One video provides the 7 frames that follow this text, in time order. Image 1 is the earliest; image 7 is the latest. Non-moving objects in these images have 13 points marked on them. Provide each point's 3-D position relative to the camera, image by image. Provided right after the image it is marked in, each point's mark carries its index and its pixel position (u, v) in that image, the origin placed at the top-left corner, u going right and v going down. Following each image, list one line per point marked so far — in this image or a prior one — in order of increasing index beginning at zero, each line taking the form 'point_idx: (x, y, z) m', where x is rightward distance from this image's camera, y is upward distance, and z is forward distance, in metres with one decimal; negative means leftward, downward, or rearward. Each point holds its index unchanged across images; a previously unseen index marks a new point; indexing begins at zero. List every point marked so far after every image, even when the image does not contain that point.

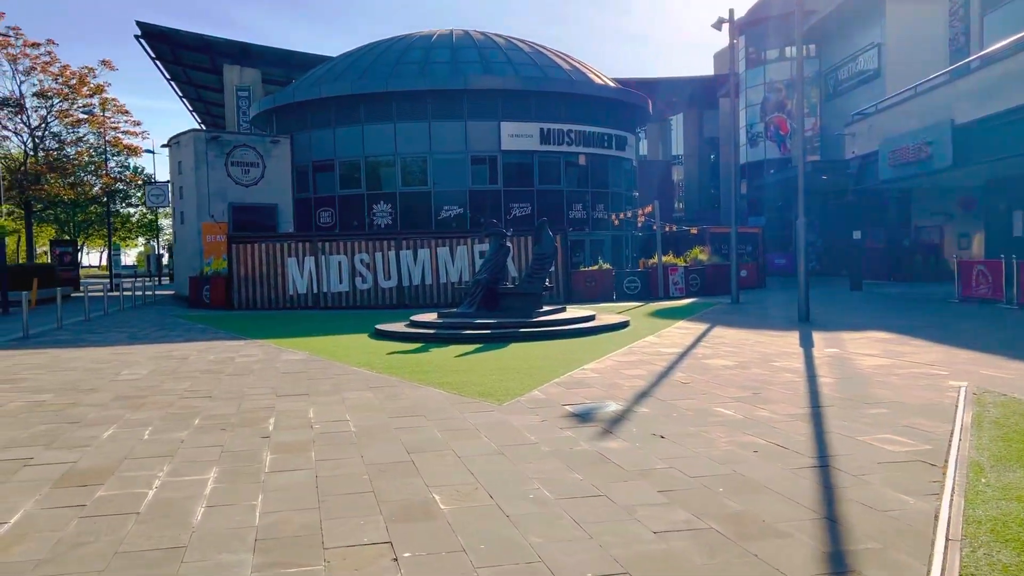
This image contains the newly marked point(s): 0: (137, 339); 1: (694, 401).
0: (-7.8, -1.1, +17.1) m
1: (+2.0, -1.2, +8.9) m
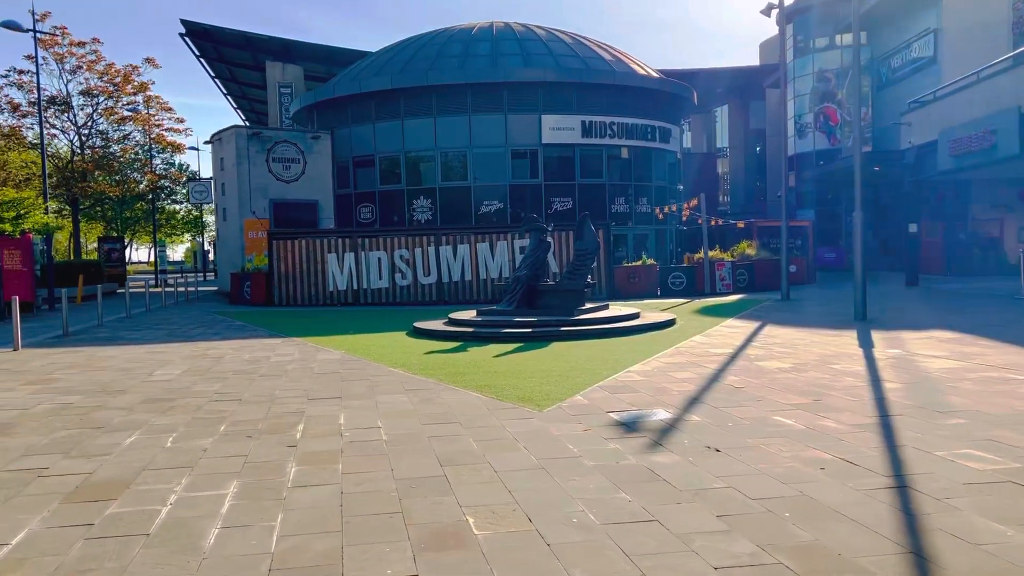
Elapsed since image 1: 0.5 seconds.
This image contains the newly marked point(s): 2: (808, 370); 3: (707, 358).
0: (-6.9, -1.0, +17.0) m
1: (+2.4, -1.2, +8.3) m
2: (+3.8, -1.1, +10.7) m
3: (+2.8, -1.0, +11.9) m
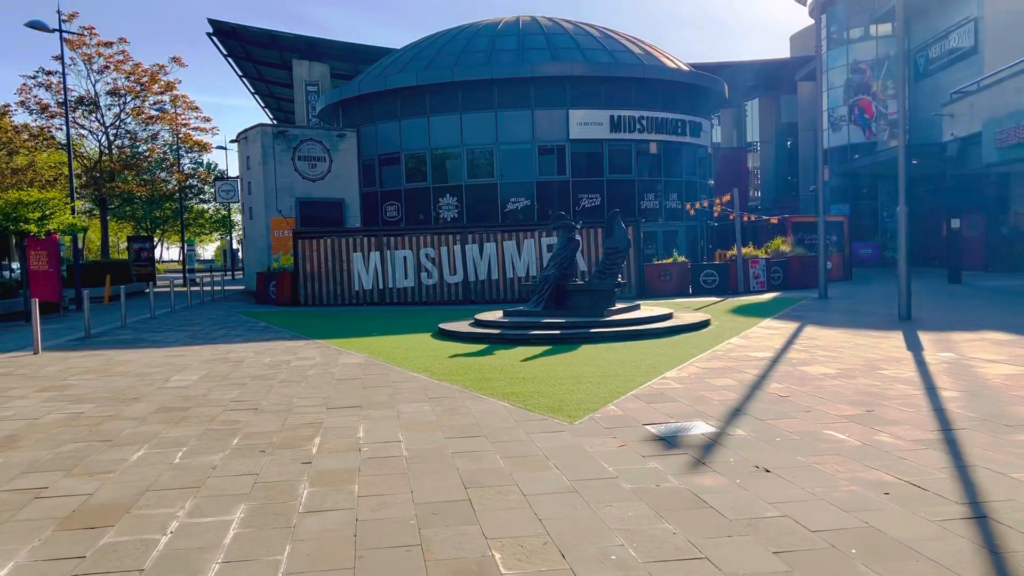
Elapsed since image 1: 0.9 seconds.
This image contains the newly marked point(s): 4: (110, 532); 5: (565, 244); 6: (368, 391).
0: (-6.4, -1.0, +16.7) m
1: (+2.7, -1.2, +7.7) m
2: (+4.2, -1.1, +10.0) m
3: (+3.2, -1.0, +11.2) m
4: (-2.4, -1.5, +5.0) m
5: (+1.1, +0.9, +17.0) m
6: (-1.7, -1.2, +9.9) m
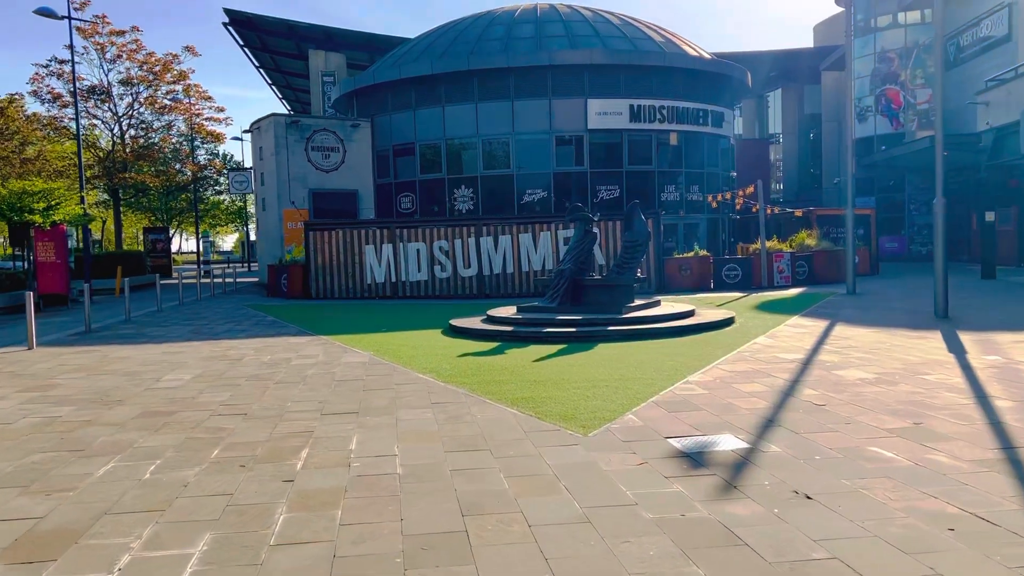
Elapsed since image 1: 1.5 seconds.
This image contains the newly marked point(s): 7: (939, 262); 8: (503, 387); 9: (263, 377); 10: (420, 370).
0: (-6.1, -0.9, +16.1) m
1: (+2.7, -1.2, +6.9) m
2: (+4.3, -1.1, +9.2) m
3: (+3.4, -1.0, +10.5) m
4: (-2.4, -1.5, +4.4) m
5: (+1.4, +1.0, +16.2) m
6: (-1.6, -1.2, +9.2) m
7: (+8.1, +0.5, +15.7) m
8: (-0.1, -1.1, +9.5) m
9: (-3.2, -1.2, +10.6) m
10: (-1.2, -1.1, +11.0) m
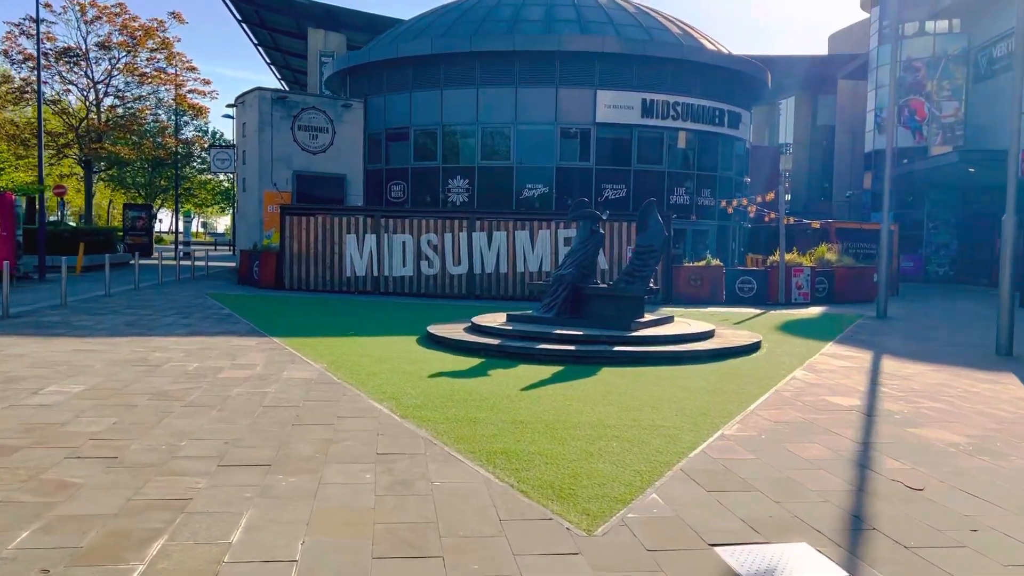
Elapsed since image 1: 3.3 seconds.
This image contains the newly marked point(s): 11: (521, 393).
0: (-6.3, -0.7, +13.7) m
1: (+2.5, -1.5, +4.6) m
2: (+4.1, -1.4, +6.9) m
3: (+3.2, -1.3, +8.1) m
4: (-2.6, -1.5, +2.0) m
5: (+1.3, +0.9, +13.9) m
6: (-1.8, -1.2, +6.9) m
7: (+7.9, 0.0, +13.4) m
8: (-0.3, -1.2, +7.2) m
9: (-3.4, -1.1, +8.3) m
10: (-1.4, -1.1, +8.7) m
11: (+0.1, -1.1, +8.9) m
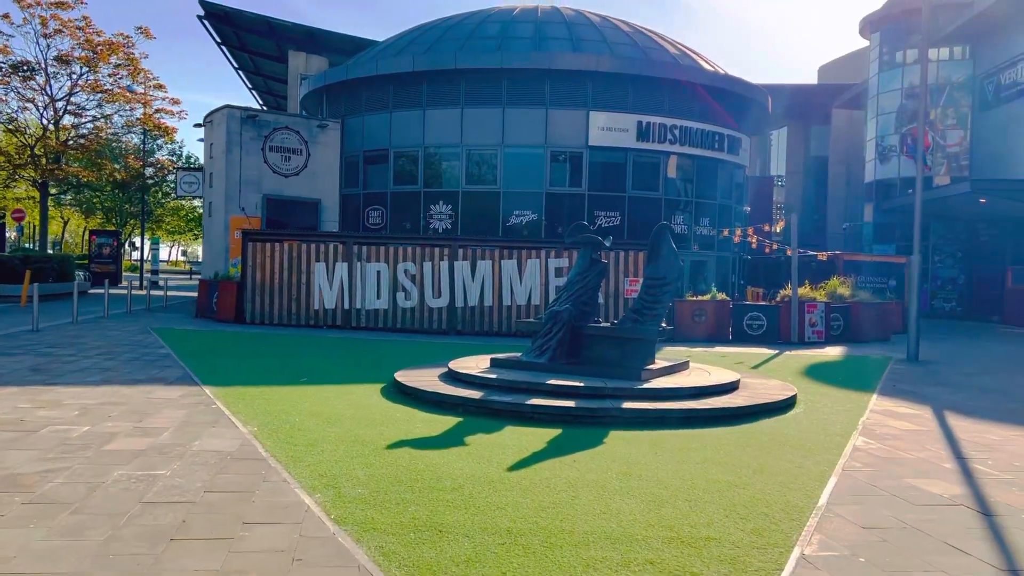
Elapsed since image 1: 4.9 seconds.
0: (-6.5, -1.2, +11.4) m
1: (+2.5, -1.7, +2.3) m
2: (+4.0, -1.7, +4.7) m
3: (+3.0, -1.6, +5.9) m
4: (-2.6, -1.6, -0.3) m
5: (+1.1, +0.3, +11.7) m
6: (-1.9, -1.5, +4.5) m
7: (+7.7, -0.6, +11.2) m
8: (-0.4, -1.5, +4.9) m
9: (-3.5, -1.4, +5.9) m
10: (-1.5, -1.5, +6.3) m
11: (0.0, -1.5, +6.6) m
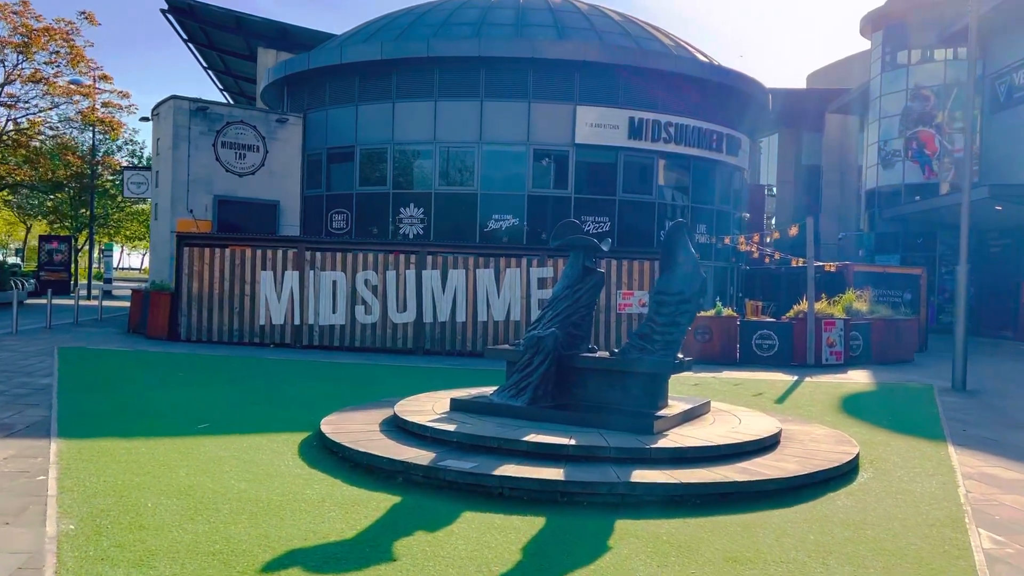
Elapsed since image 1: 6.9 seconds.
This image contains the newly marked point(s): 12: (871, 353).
0: (-6.8, -1.3, +8.4) m
1: (+2.3, -1.8, -0.5) m
2: (+3.8, -1.8, +1.9) m
3: (+2.8, -1.8, +3.1) m
4: (-2.7, -1.6, -3.2) m
5: (+0.7, +0.1, +8.9) m
6: (-2.1, -1.6, +1.6) m
7: (+7.4, -0.8, +8.6) m
8: (-0.6, -1.6, +2.0) m
9: (-3.8, -1.5, +3.0) m
10: (-1.8, -1.6, +3.5) m
11: (-0.3, -1.6, +3.8) m
12: (+8.6, -1.6, +19.8) m
